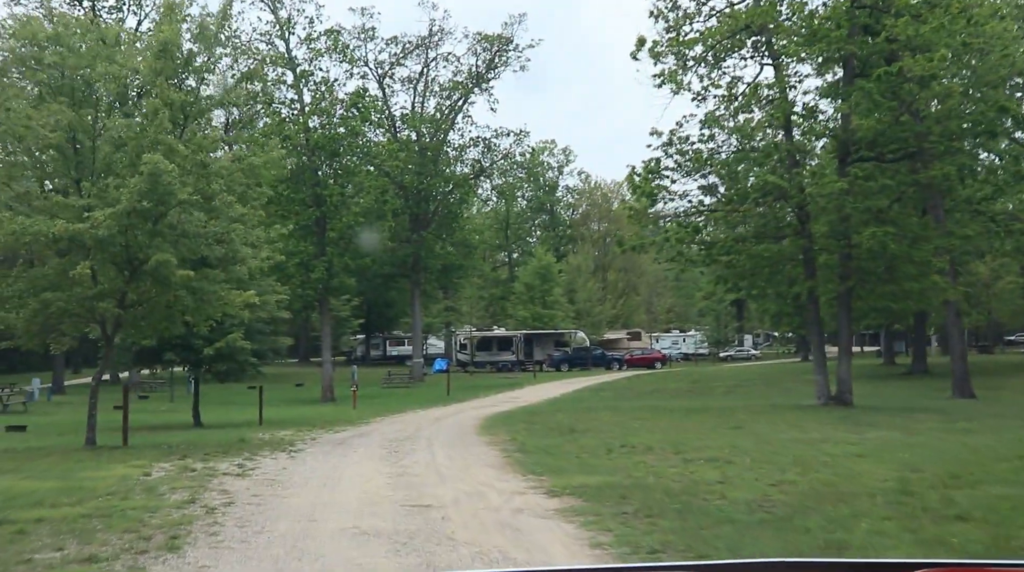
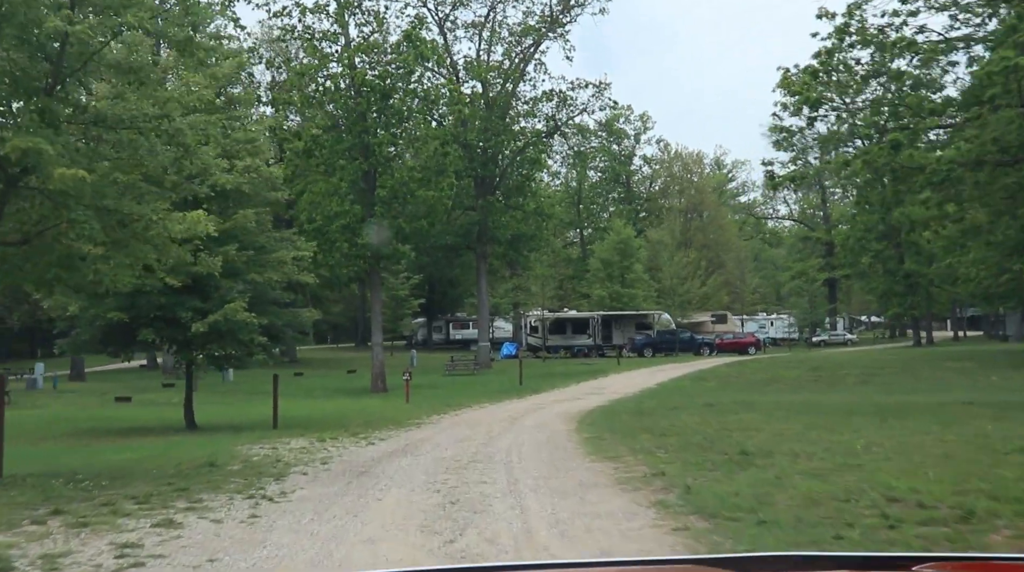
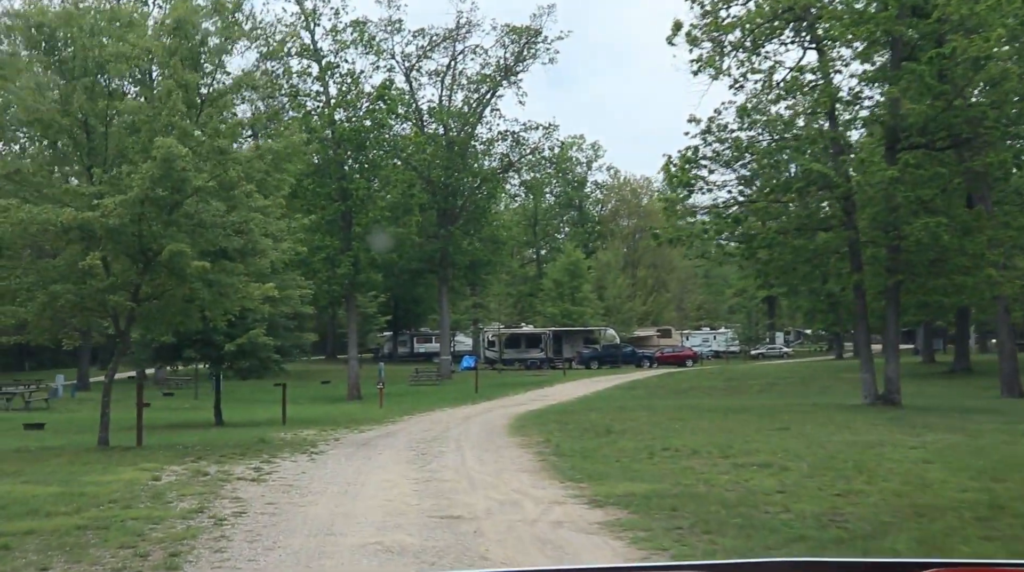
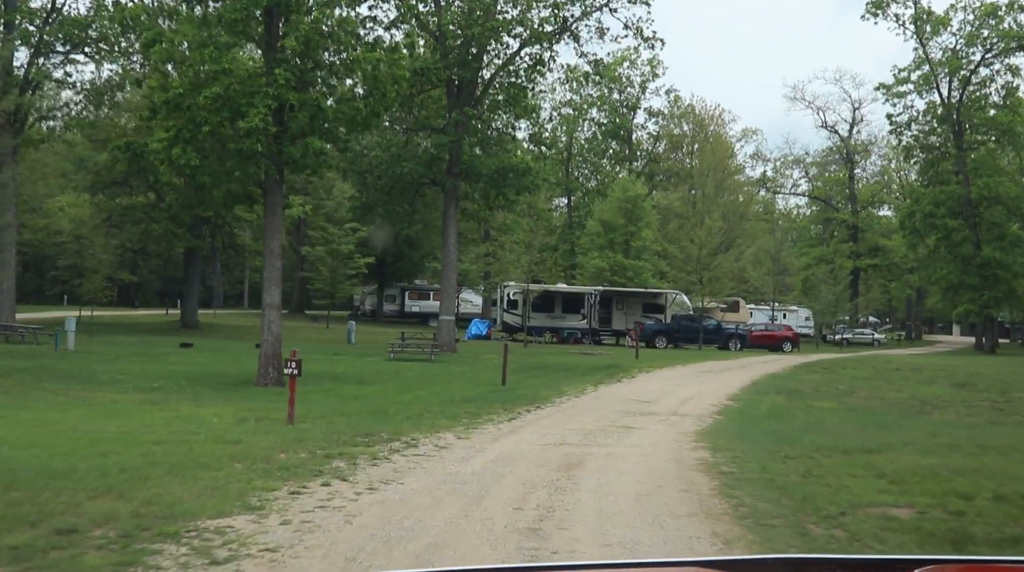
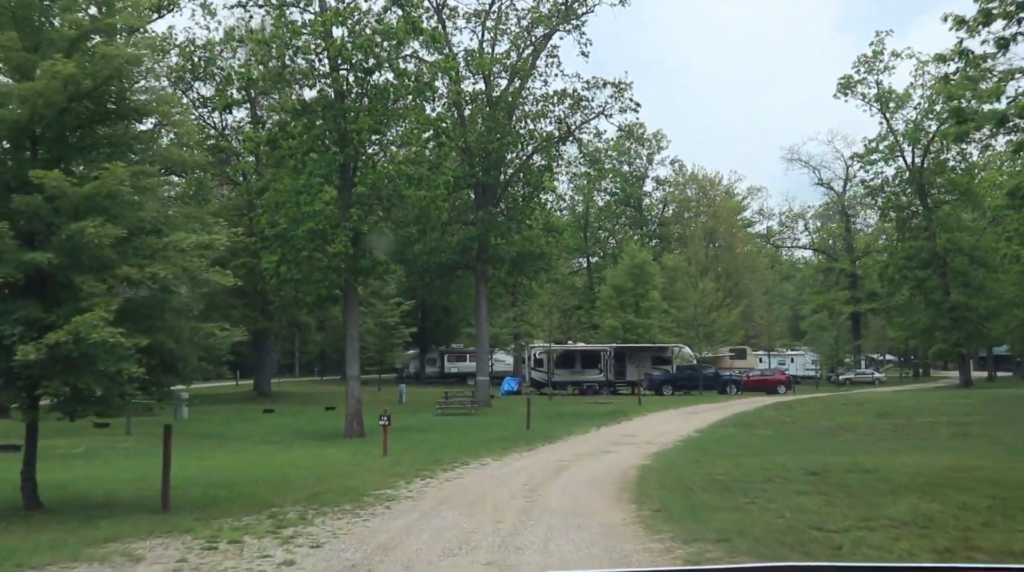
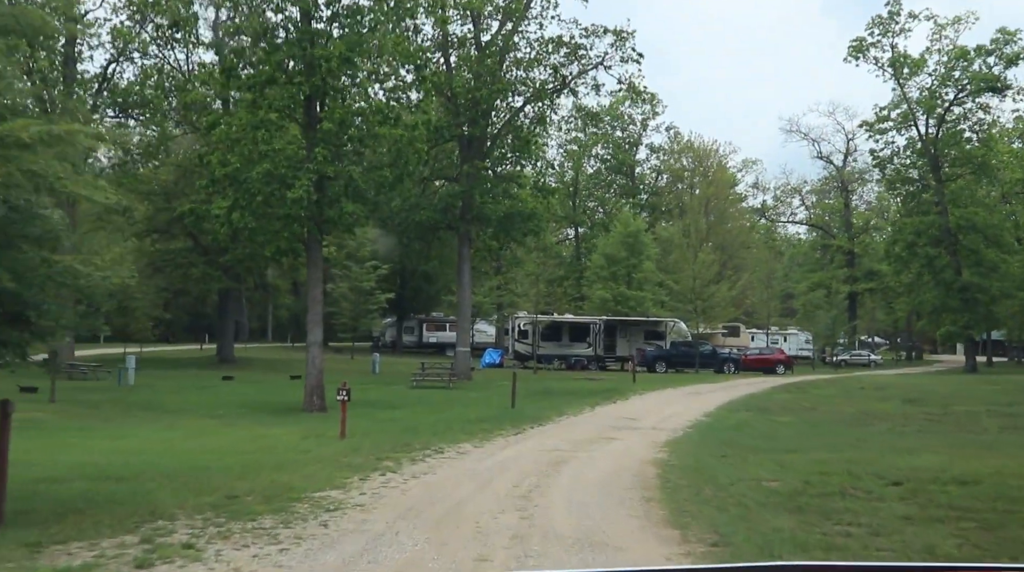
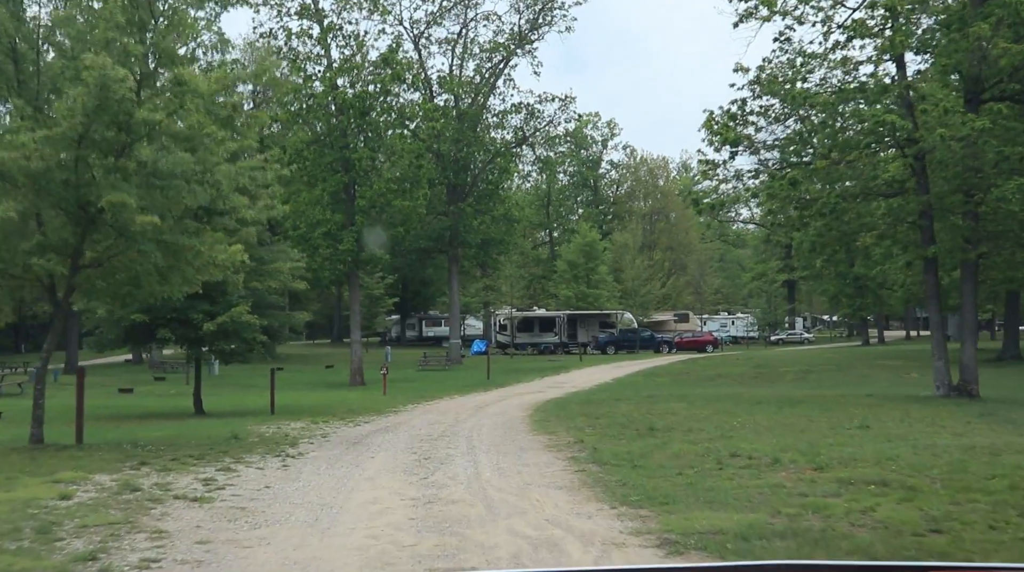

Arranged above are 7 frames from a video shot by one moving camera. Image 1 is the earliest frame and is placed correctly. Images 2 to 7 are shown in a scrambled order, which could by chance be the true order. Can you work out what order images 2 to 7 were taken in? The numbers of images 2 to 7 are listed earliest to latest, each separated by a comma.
3, 7, 2, 5, 6, 4
